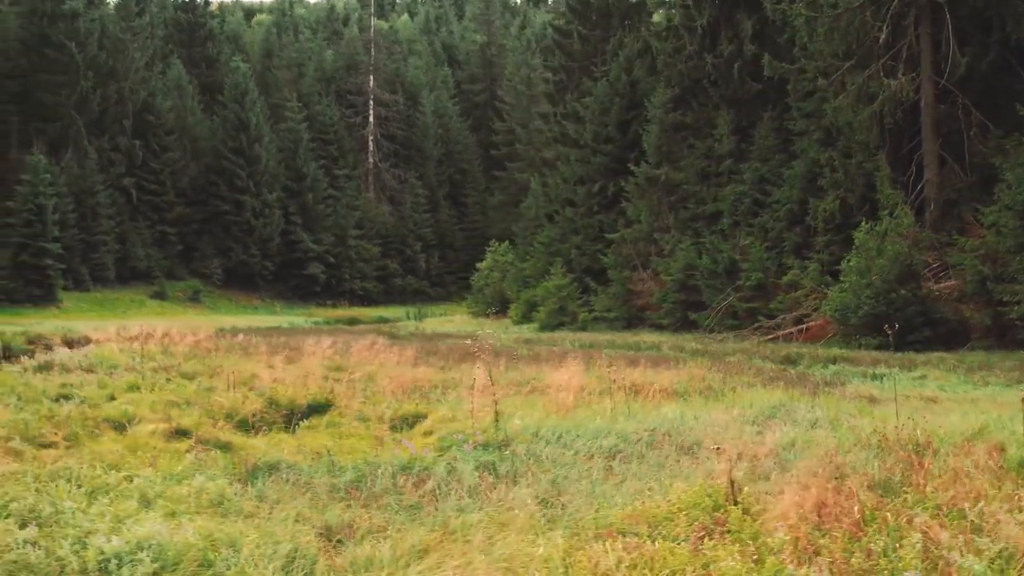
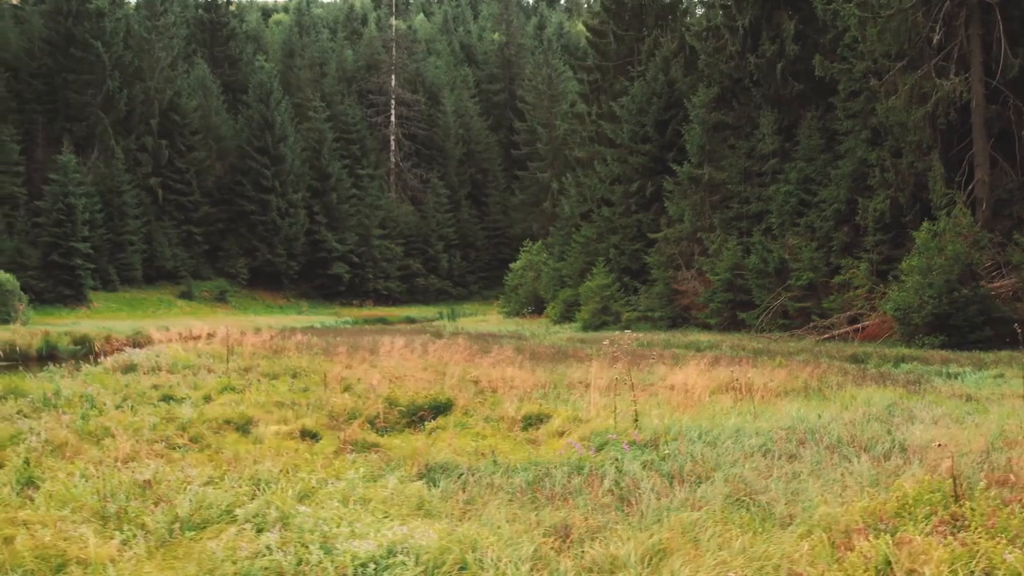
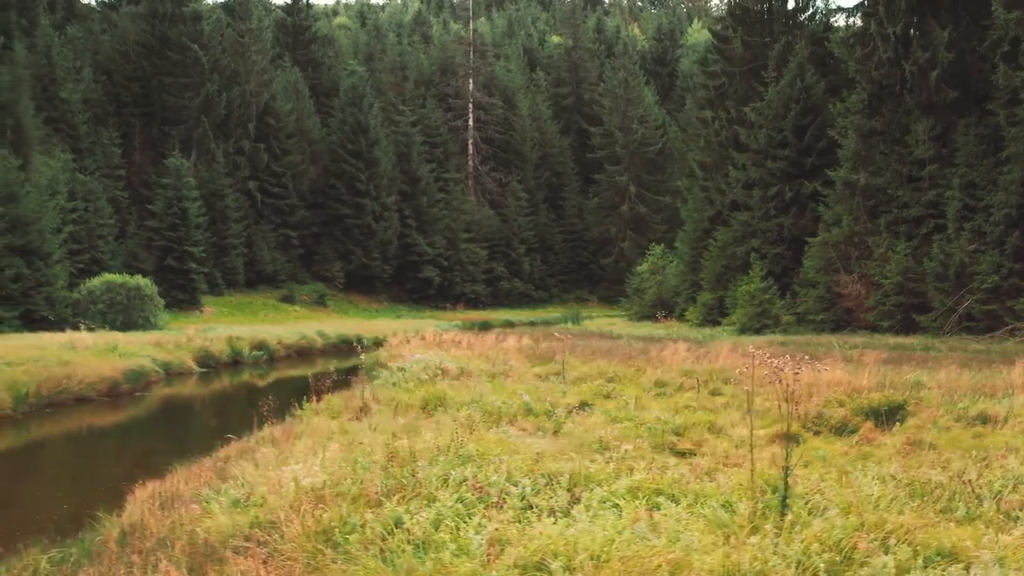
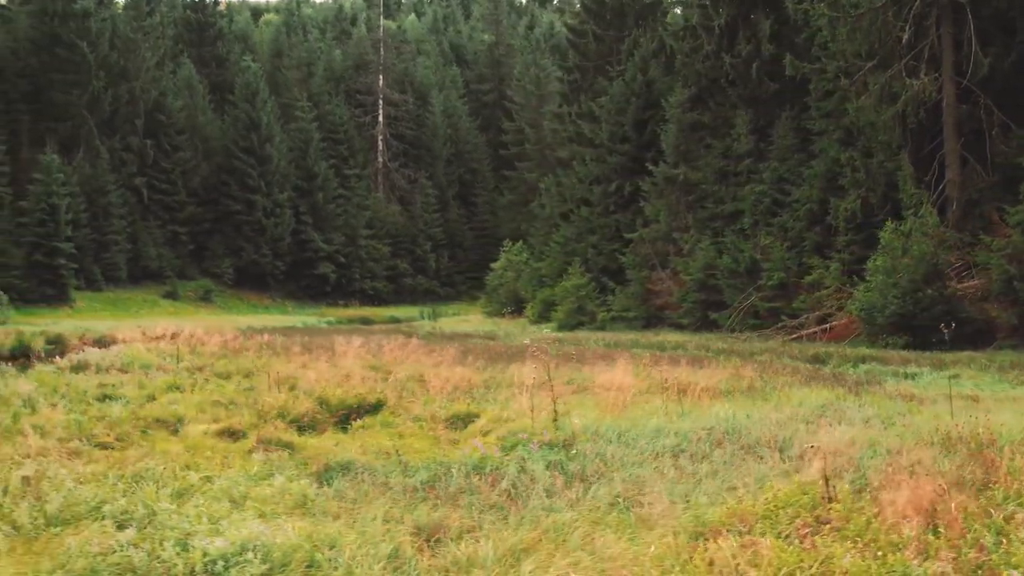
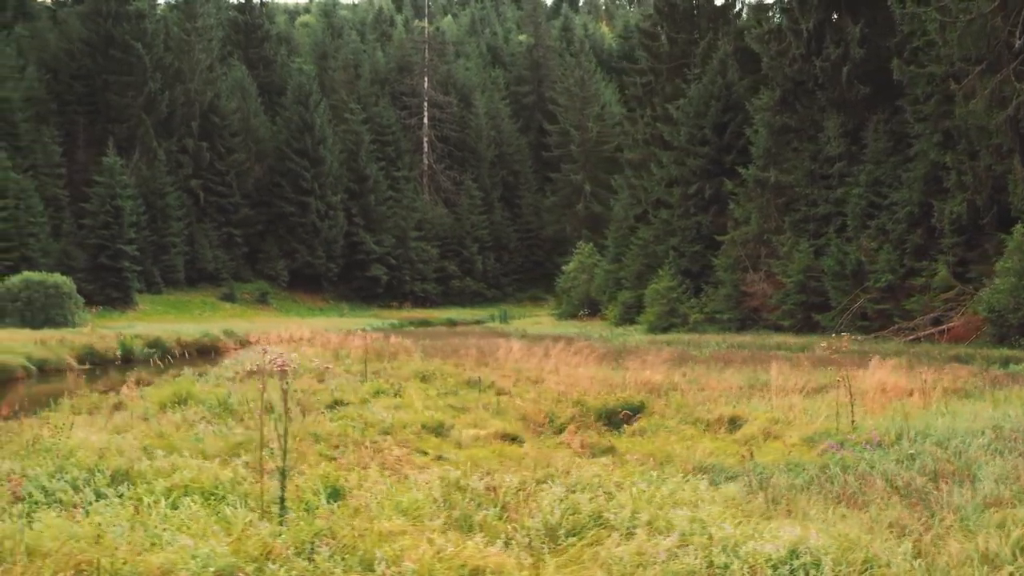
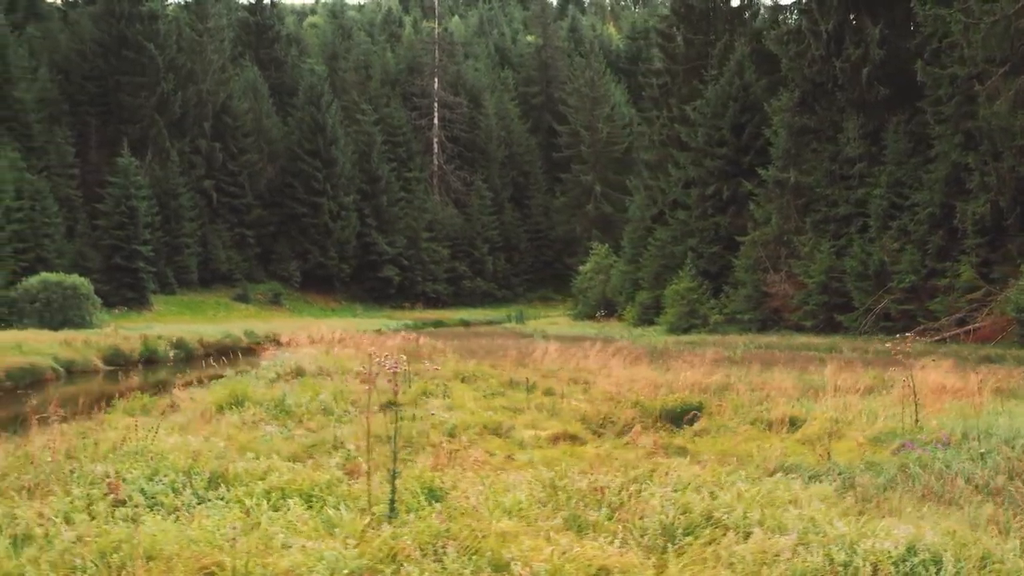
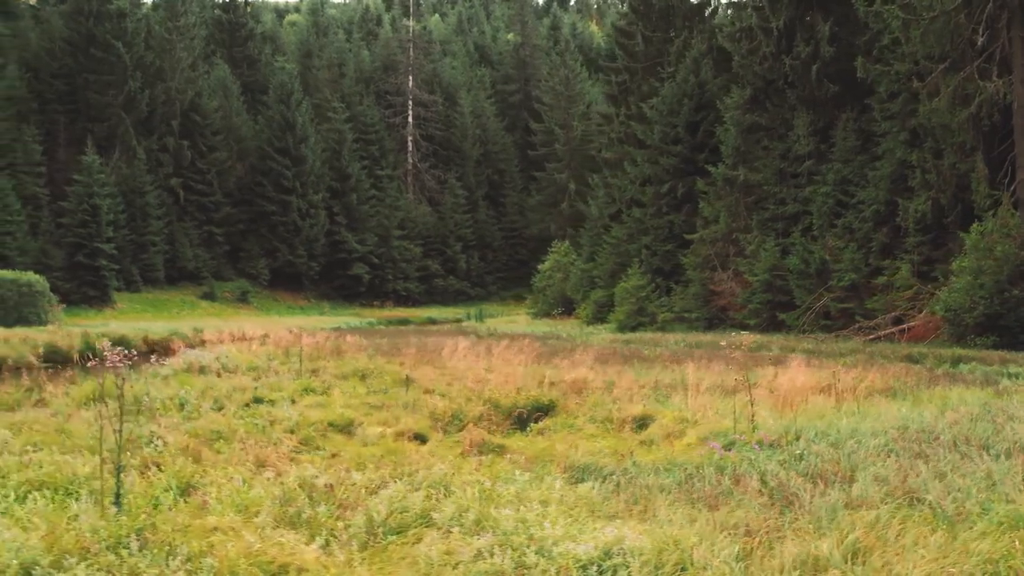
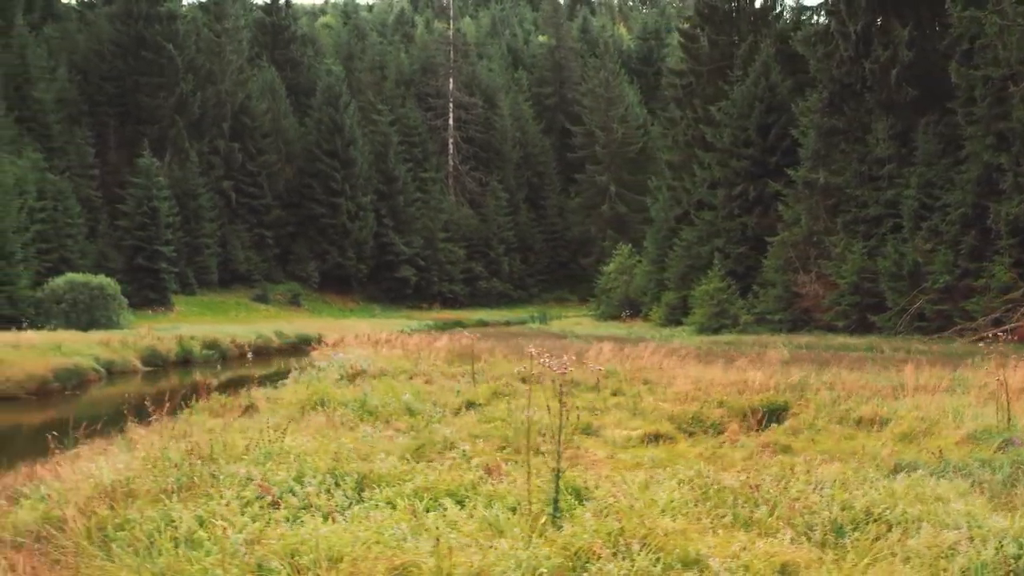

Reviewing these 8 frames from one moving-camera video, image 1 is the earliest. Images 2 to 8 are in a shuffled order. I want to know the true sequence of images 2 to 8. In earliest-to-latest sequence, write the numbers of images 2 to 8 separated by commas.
4, 2, 7, 5, 6, 8, 3
